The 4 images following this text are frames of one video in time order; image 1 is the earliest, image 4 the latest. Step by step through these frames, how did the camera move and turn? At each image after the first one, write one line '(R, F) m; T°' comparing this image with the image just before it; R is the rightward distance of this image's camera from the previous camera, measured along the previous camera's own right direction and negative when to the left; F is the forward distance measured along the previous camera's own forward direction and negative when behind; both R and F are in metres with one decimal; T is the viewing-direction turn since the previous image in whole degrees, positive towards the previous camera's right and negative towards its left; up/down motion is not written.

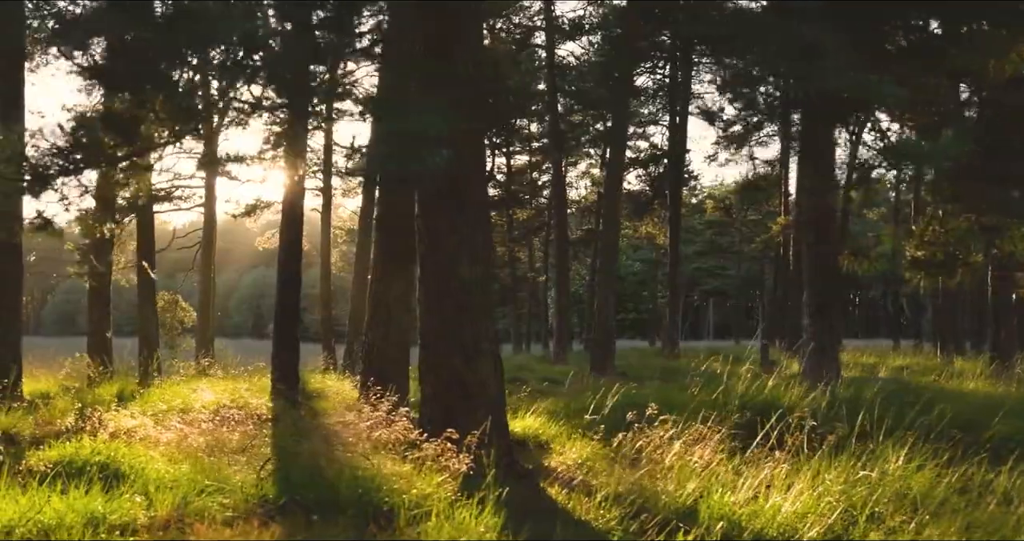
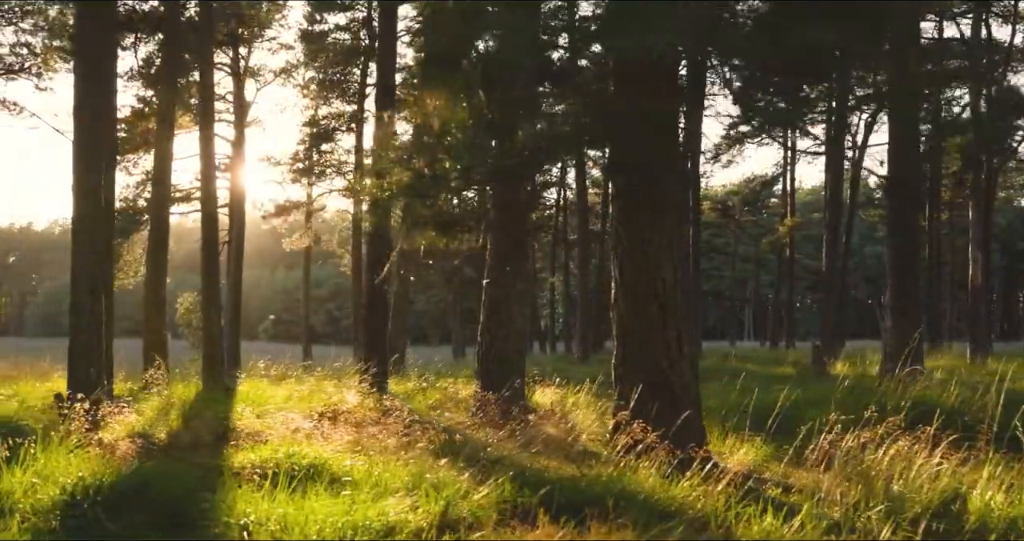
(-1.6, 0.0) m; +1°
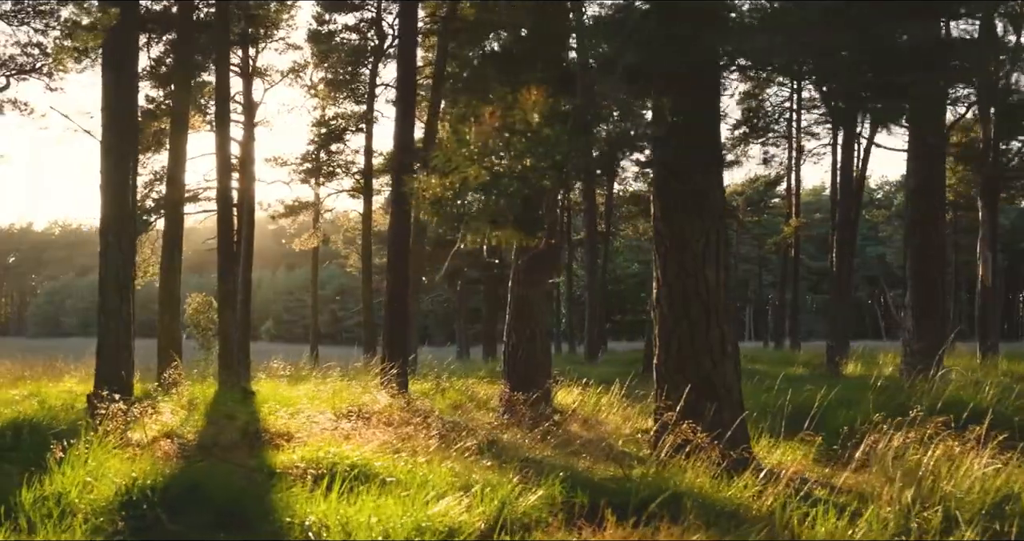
(-0.3, 0.0) m; 0°
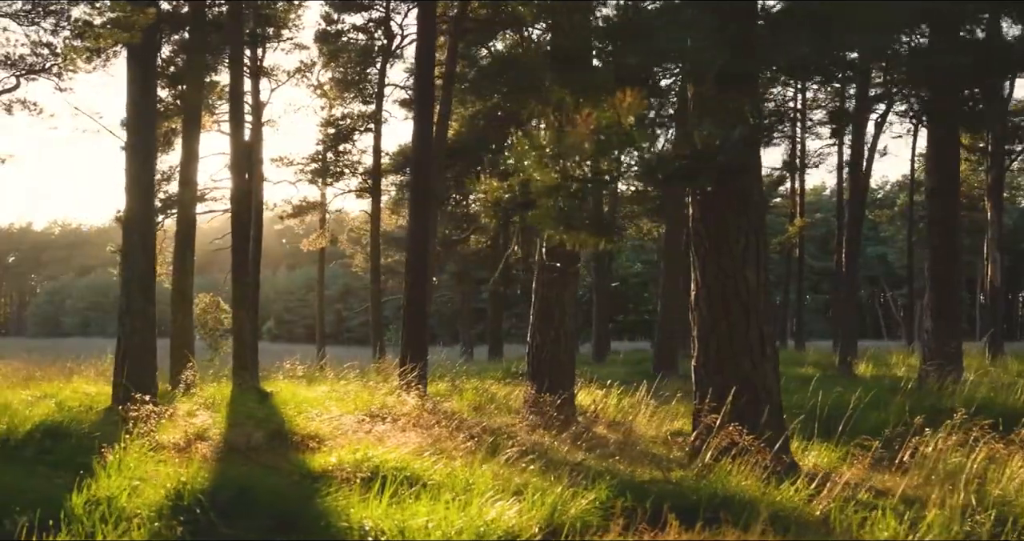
(-0.3, 0.0) m; 0°
